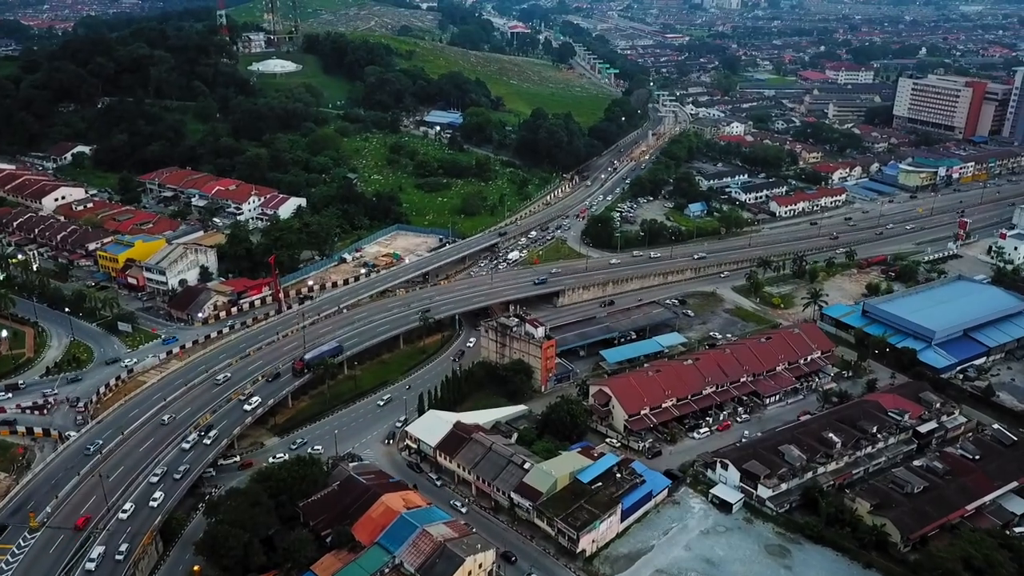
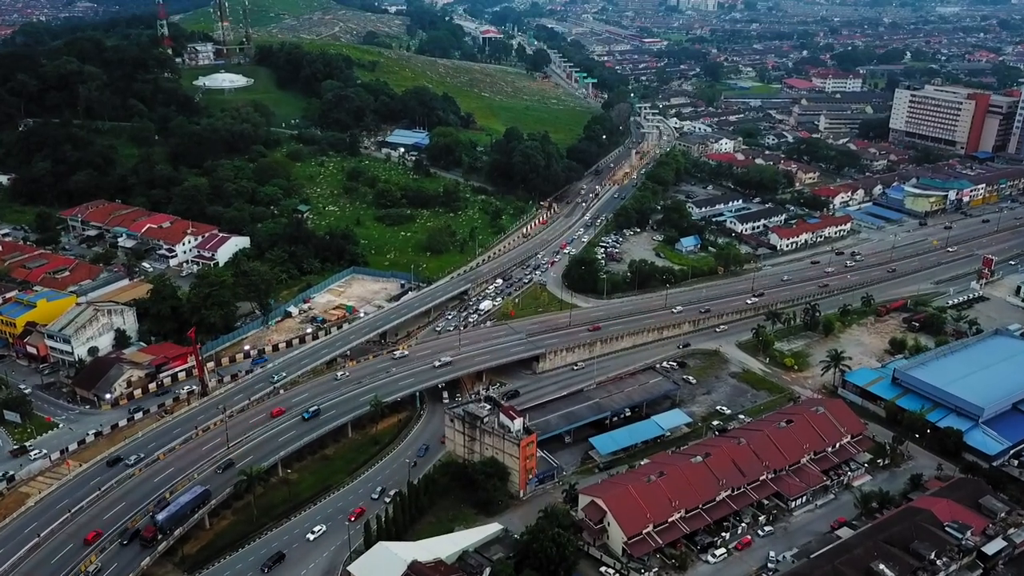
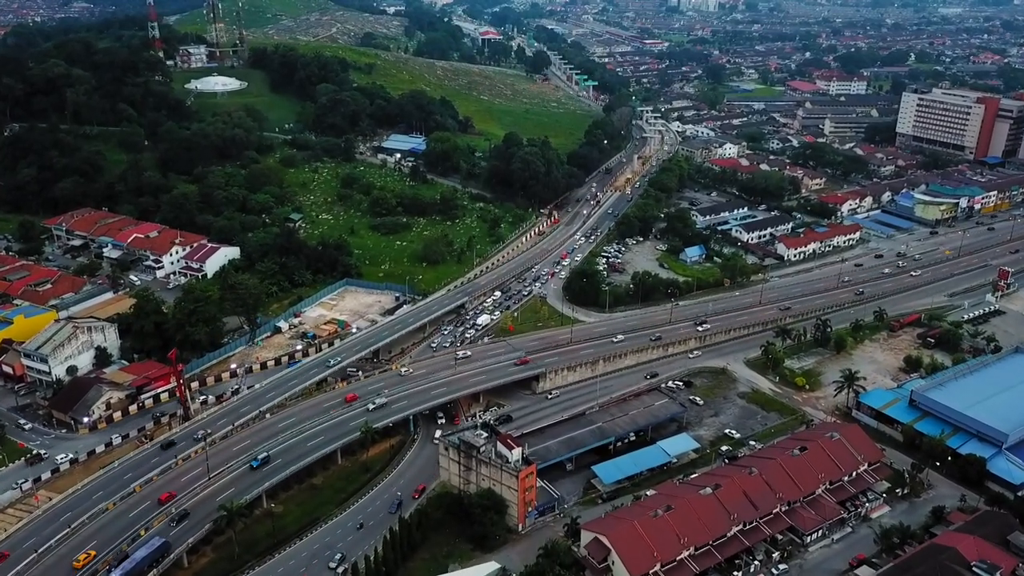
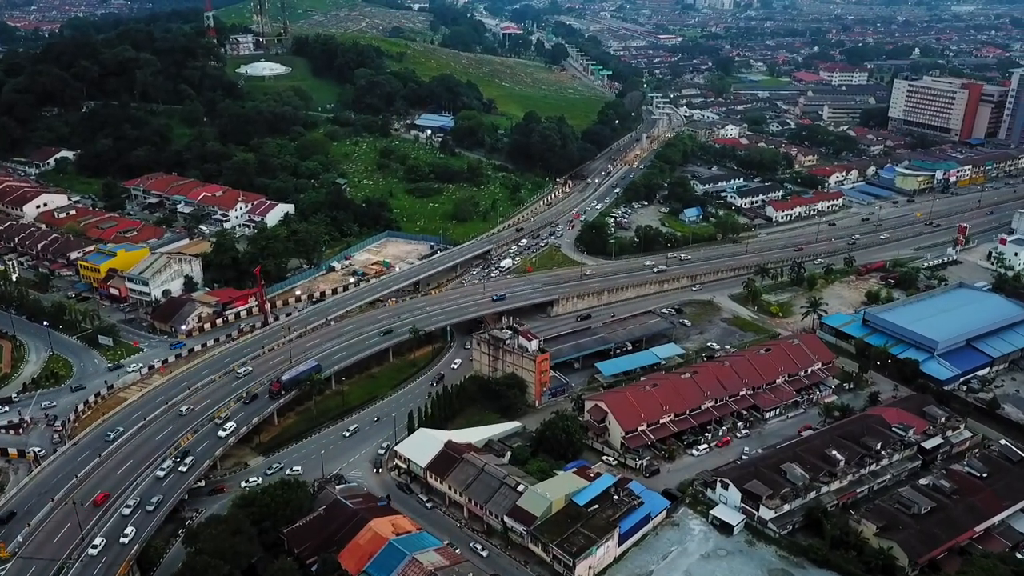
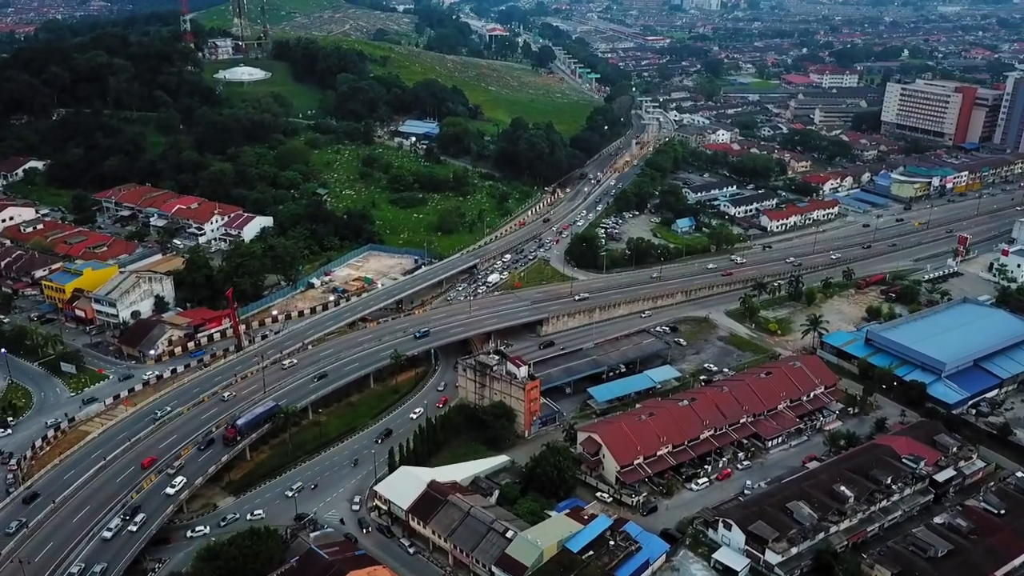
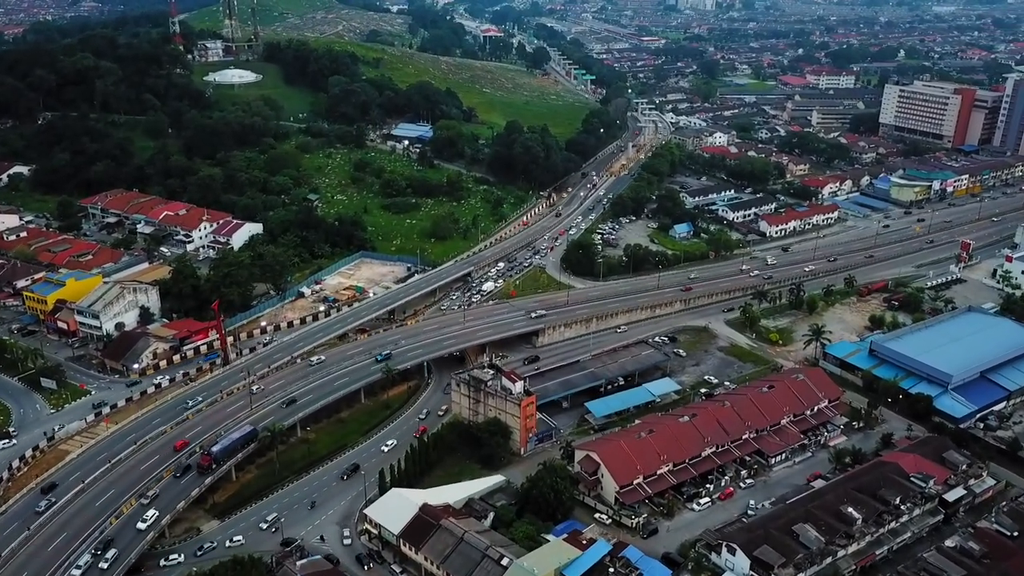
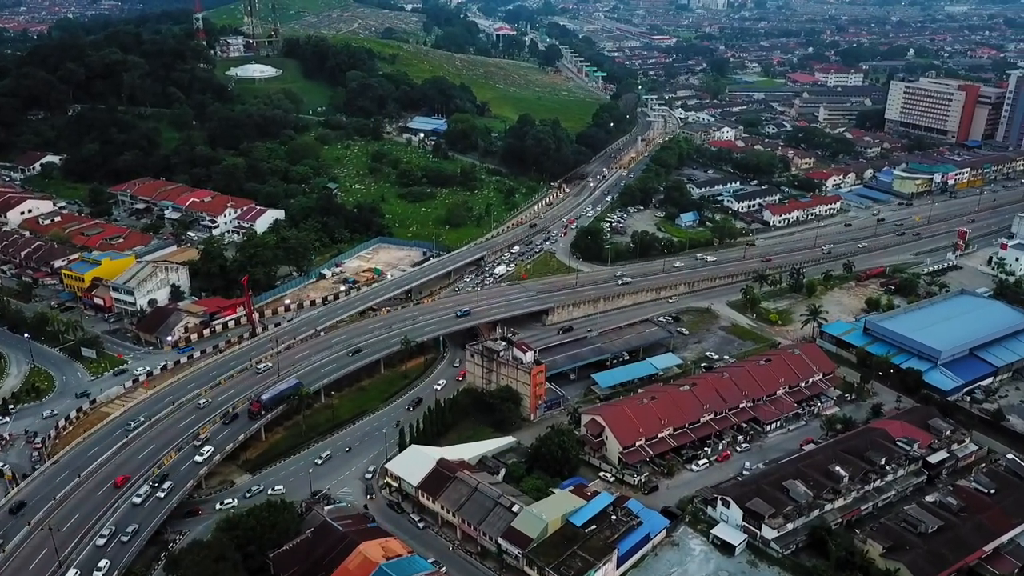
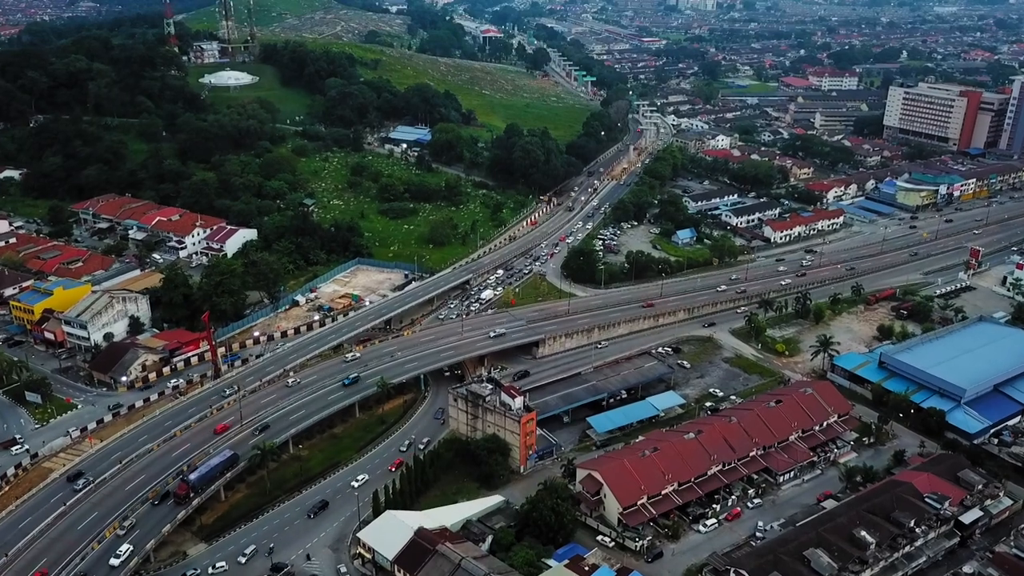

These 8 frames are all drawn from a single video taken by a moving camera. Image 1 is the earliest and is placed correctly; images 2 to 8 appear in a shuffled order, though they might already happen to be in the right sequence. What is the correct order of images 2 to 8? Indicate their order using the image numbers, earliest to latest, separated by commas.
4, 7, 5, 6, 8, 2, 3
